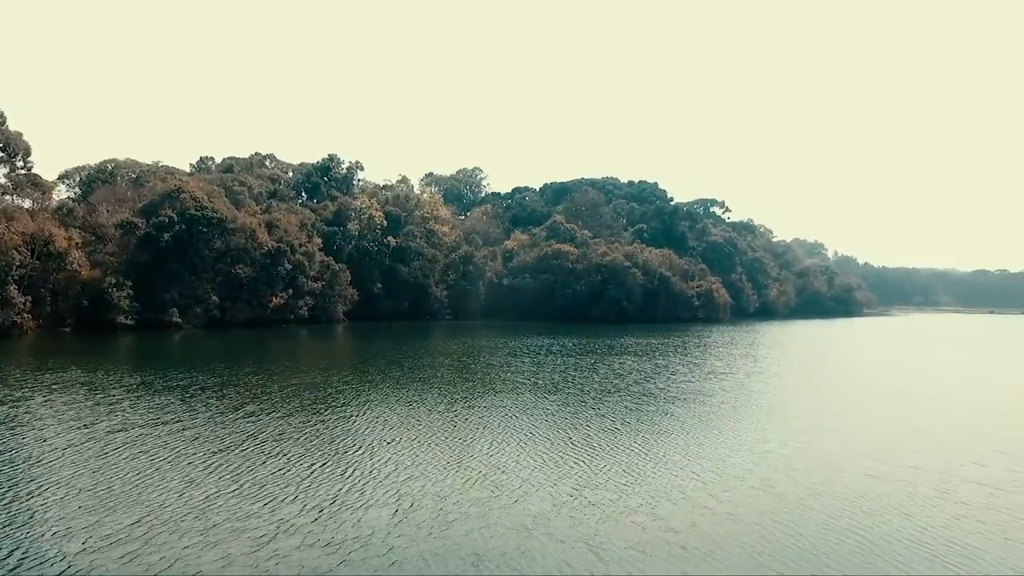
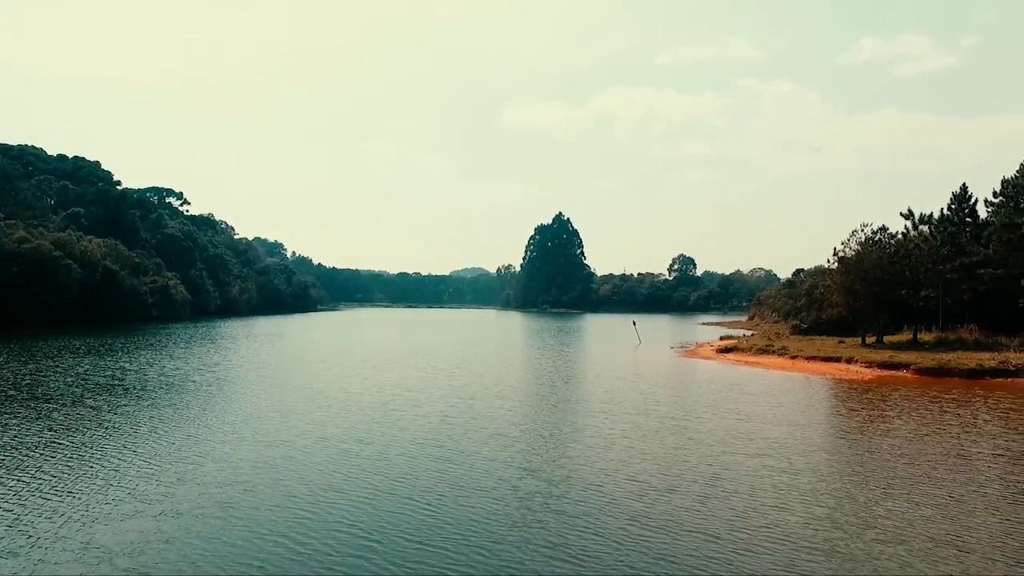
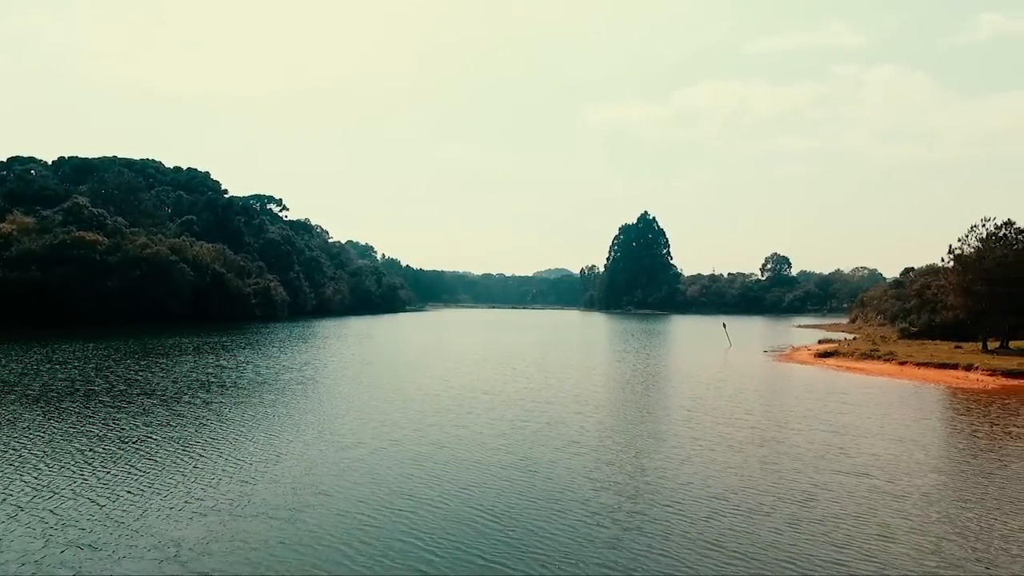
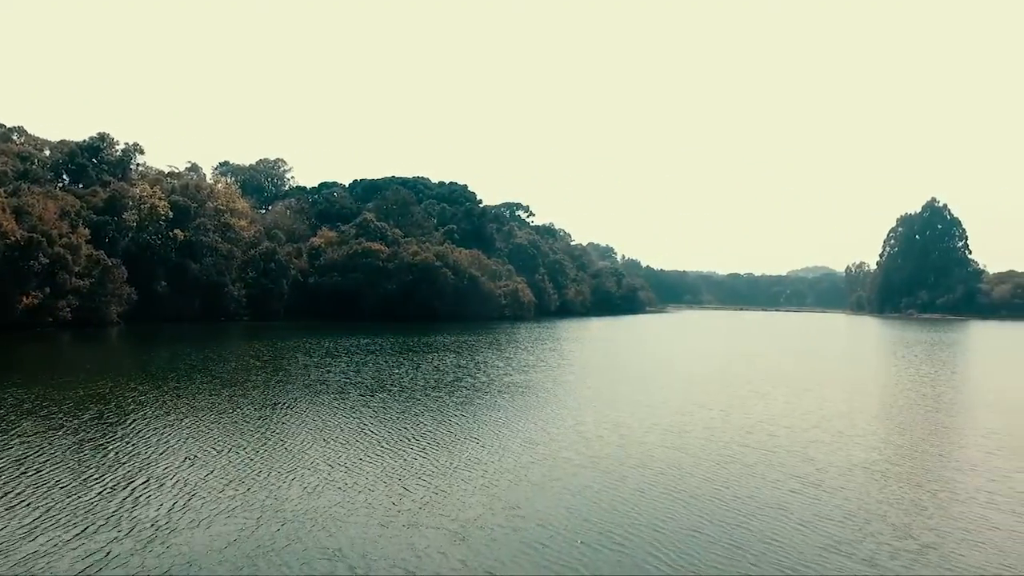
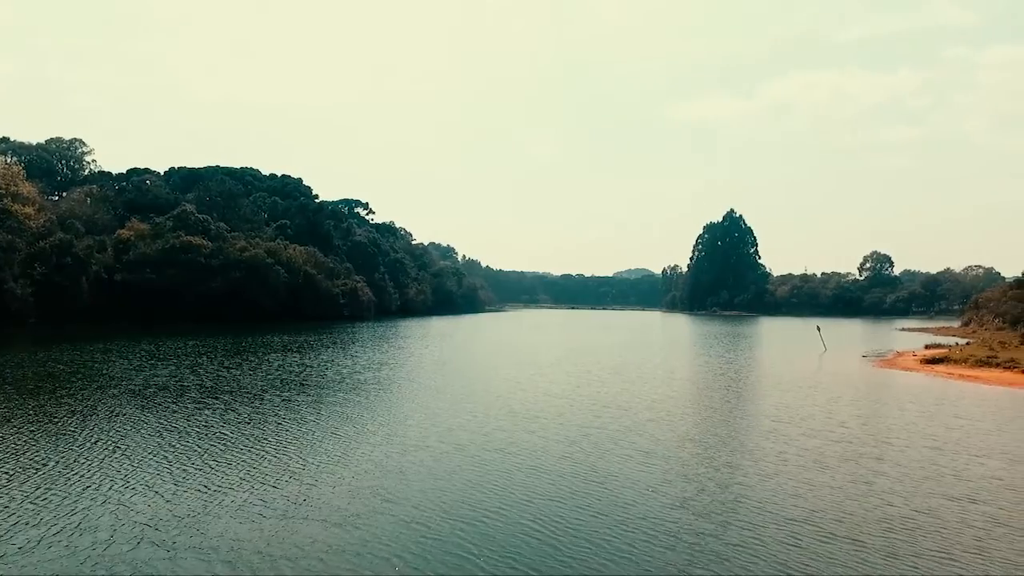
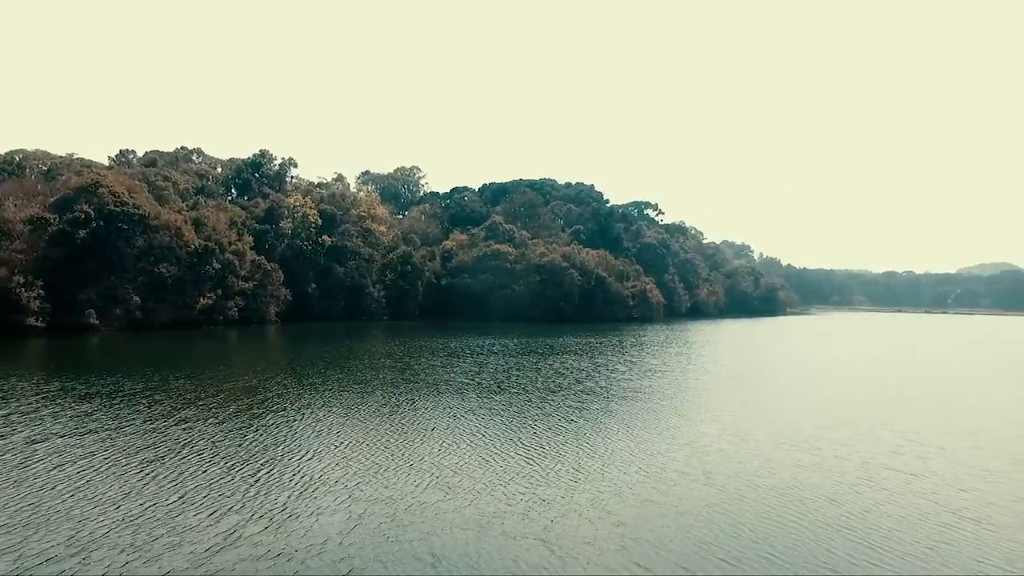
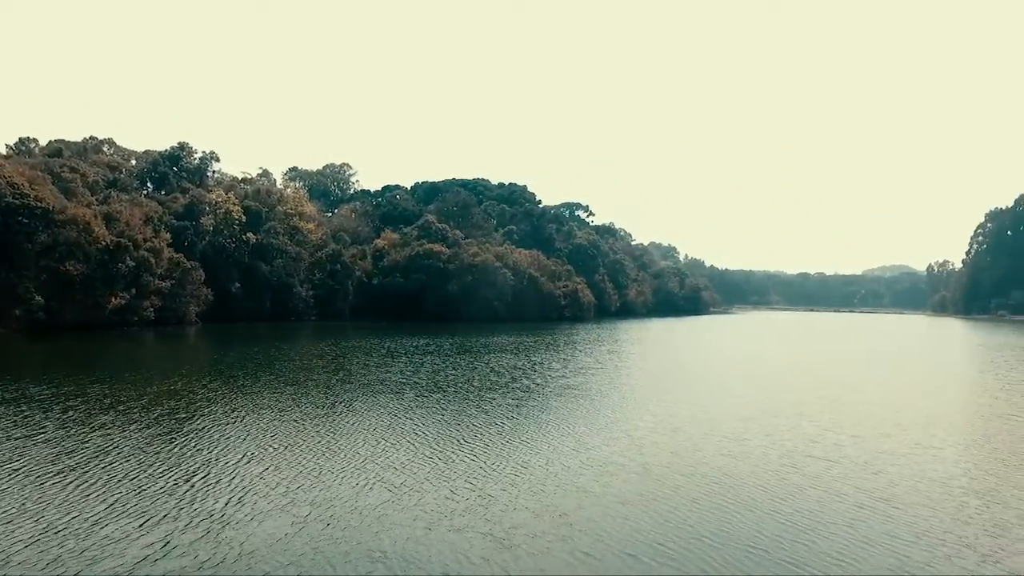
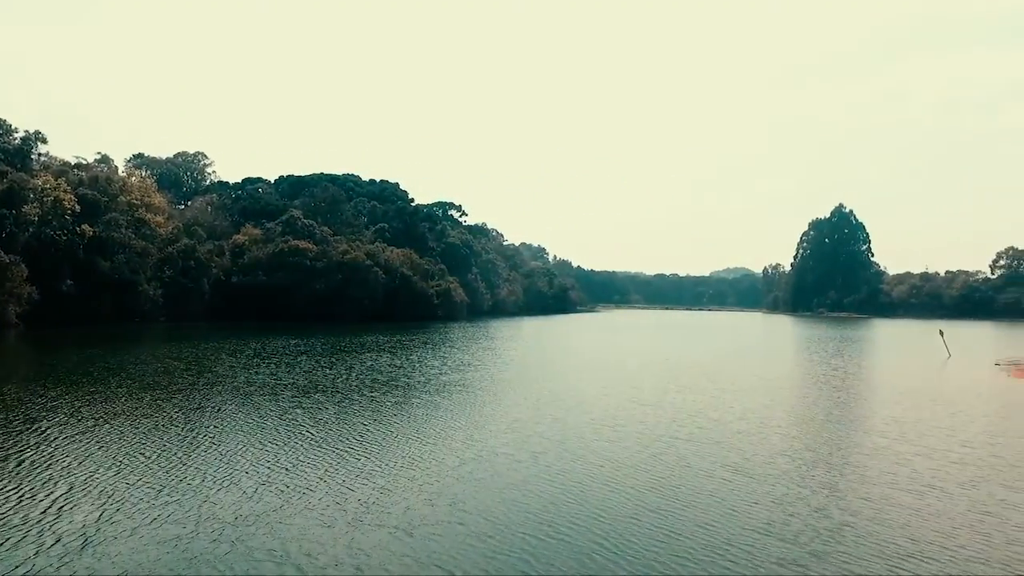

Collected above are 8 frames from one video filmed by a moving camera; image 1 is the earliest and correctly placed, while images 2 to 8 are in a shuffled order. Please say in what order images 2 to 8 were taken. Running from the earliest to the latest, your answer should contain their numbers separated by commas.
6, 7, 4, 8, 5, 3, 2
